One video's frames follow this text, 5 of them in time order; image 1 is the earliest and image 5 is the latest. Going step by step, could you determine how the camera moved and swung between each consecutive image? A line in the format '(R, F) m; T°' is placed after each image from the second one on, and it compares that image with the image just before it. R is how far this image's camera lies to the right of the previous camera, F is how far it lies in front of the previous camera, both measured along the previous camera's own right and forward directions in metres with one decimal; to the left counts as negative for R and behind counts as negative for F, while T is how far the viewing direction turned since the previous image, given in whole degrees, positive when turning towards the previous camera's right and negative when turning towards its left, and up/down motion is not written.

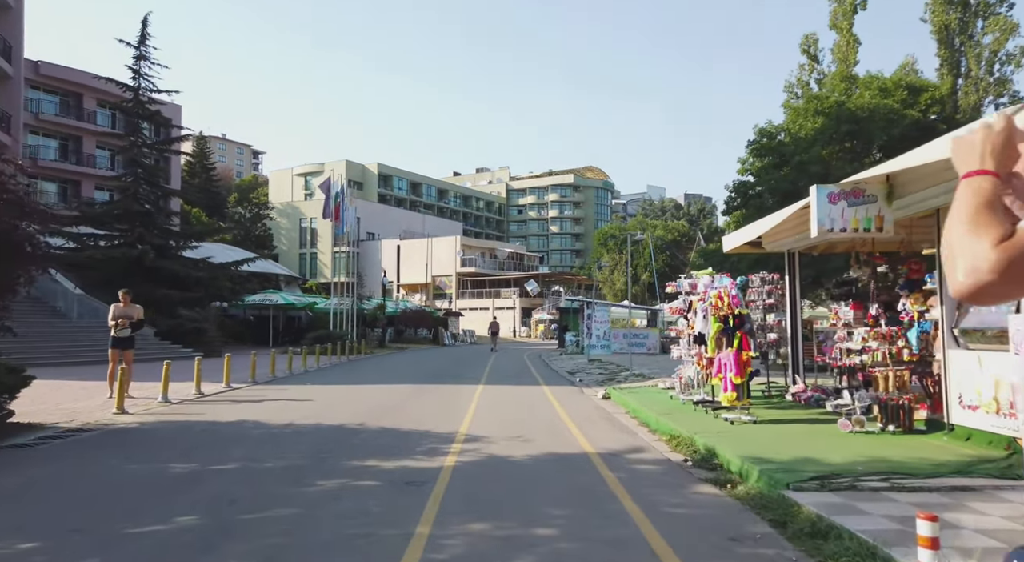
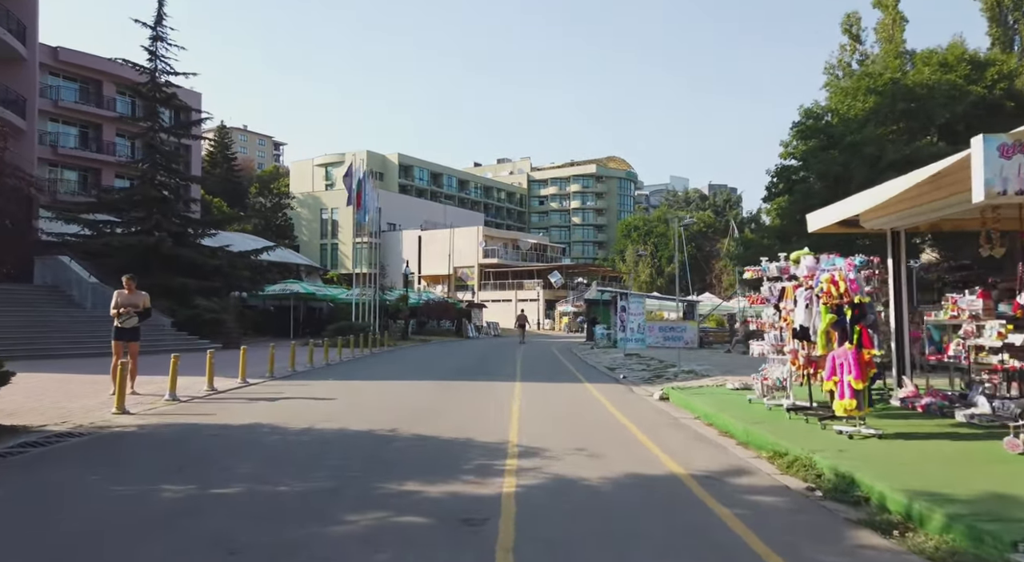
(-0.5, +1.6) m; -1°
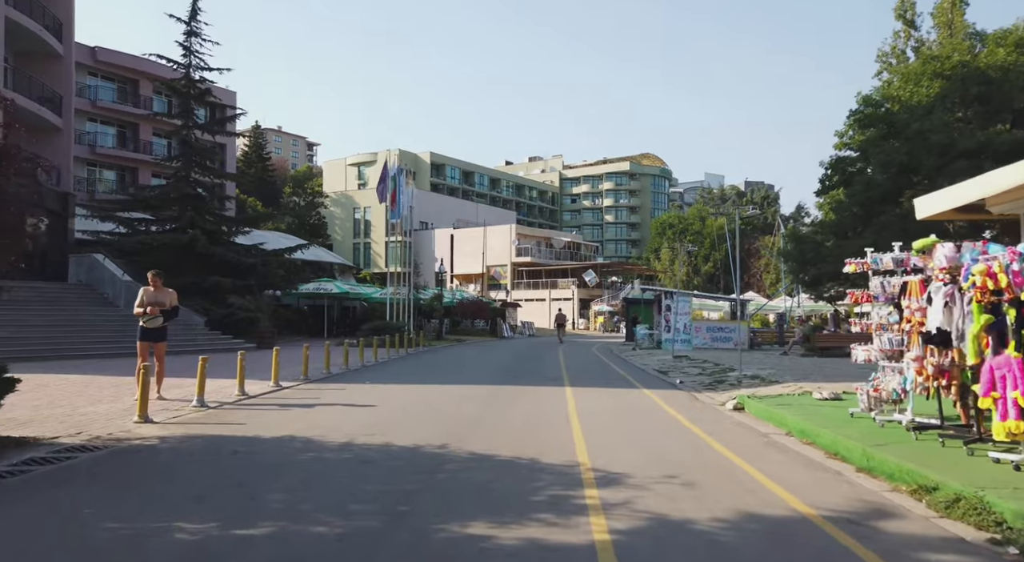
(-0.4, +1.3) m; -2°
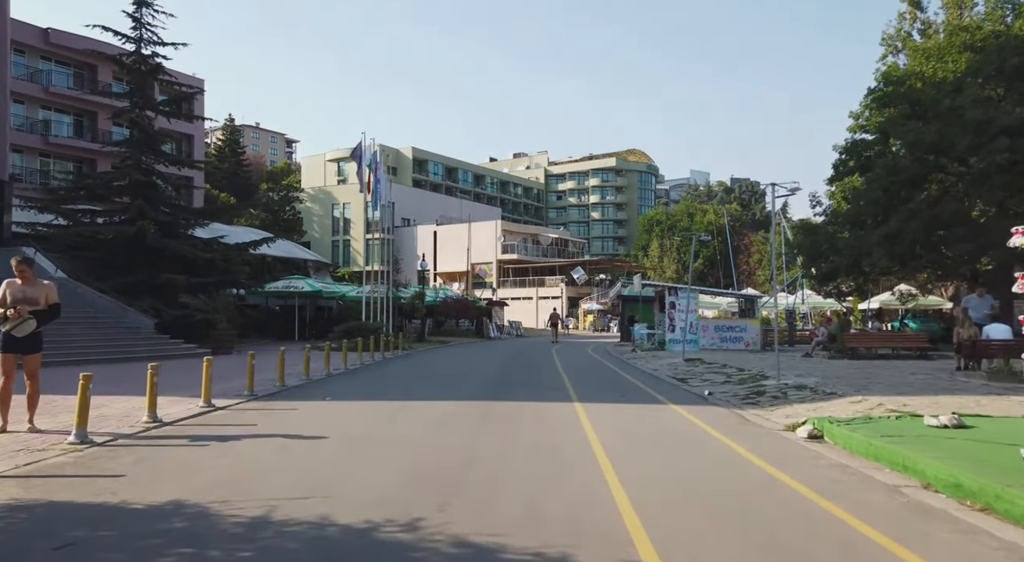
(-0.2, +3.2) m; +1°
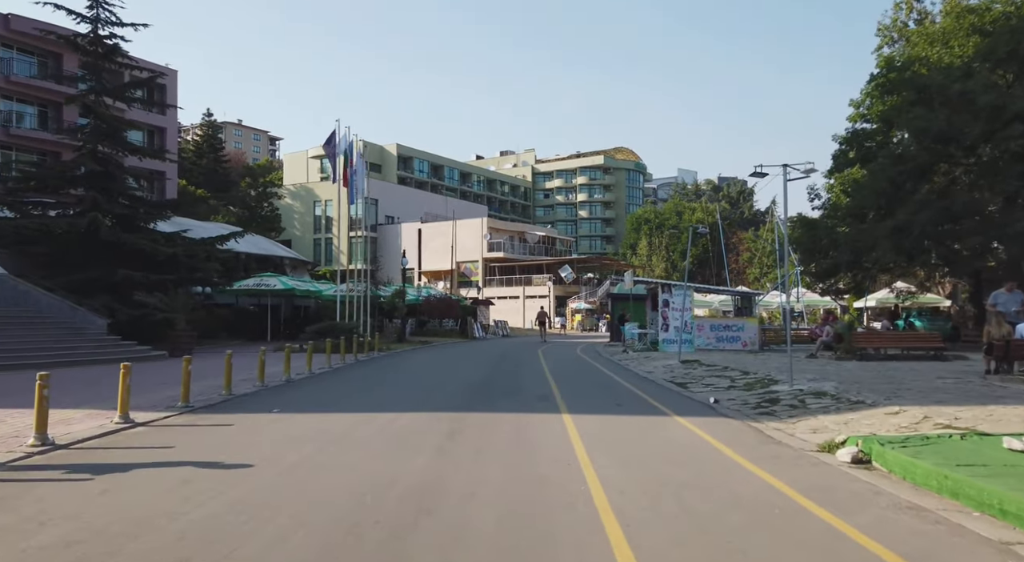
(+0.1, +1.8) m; +1°
